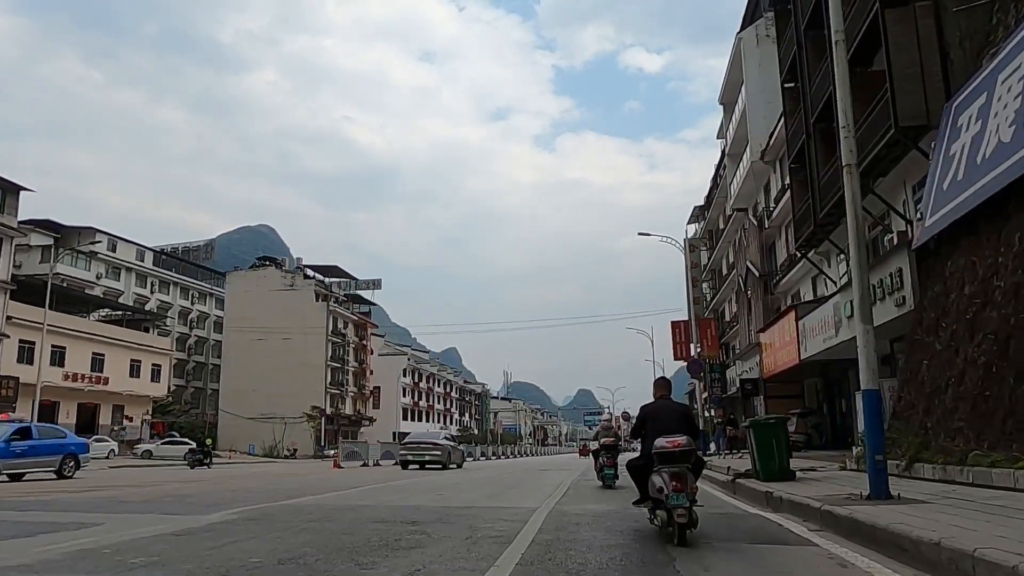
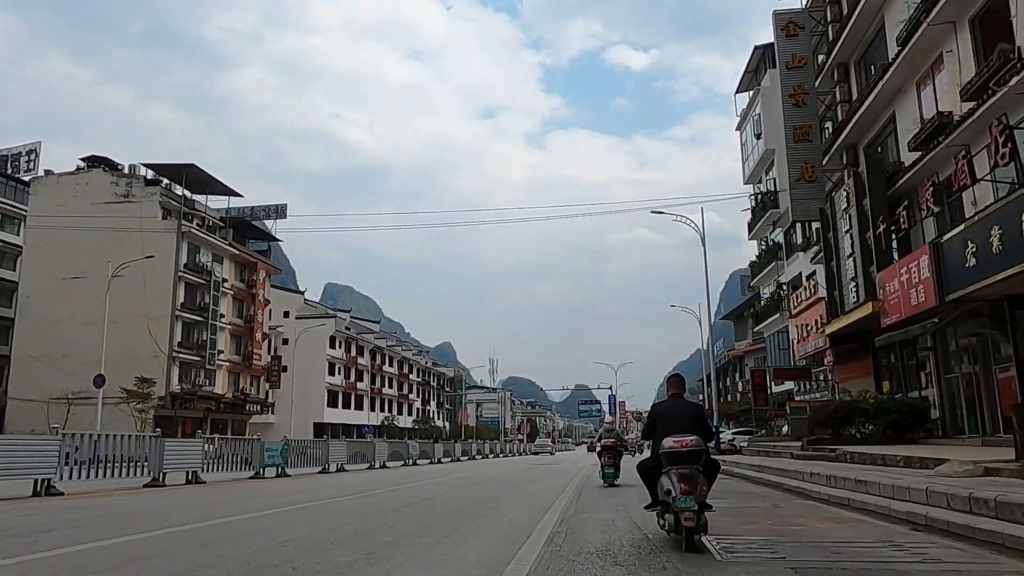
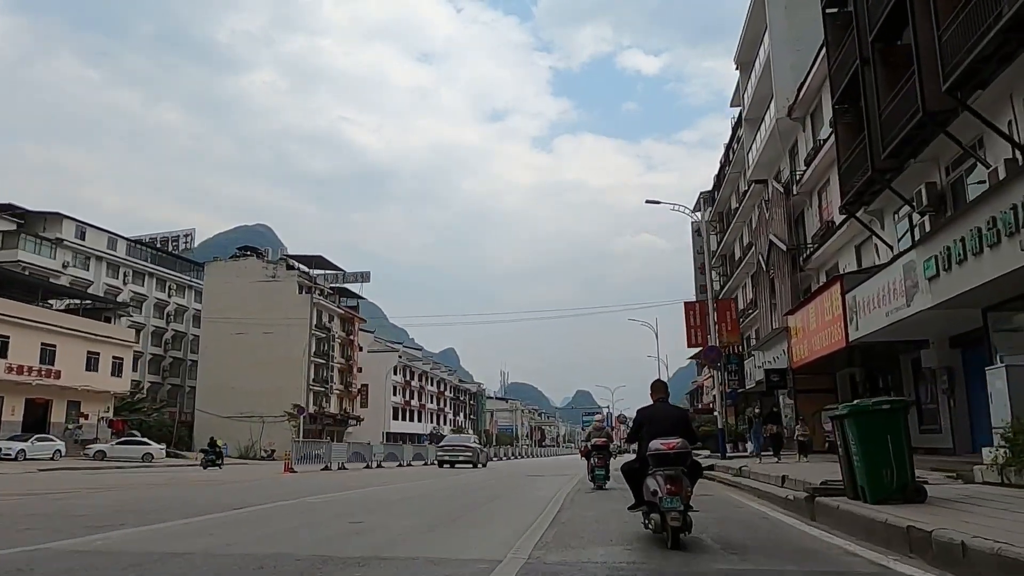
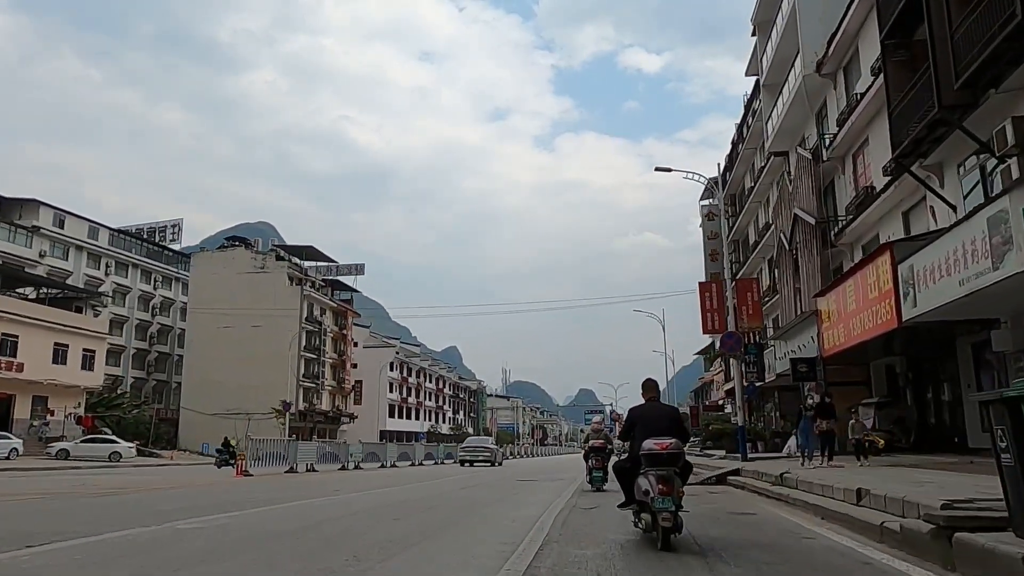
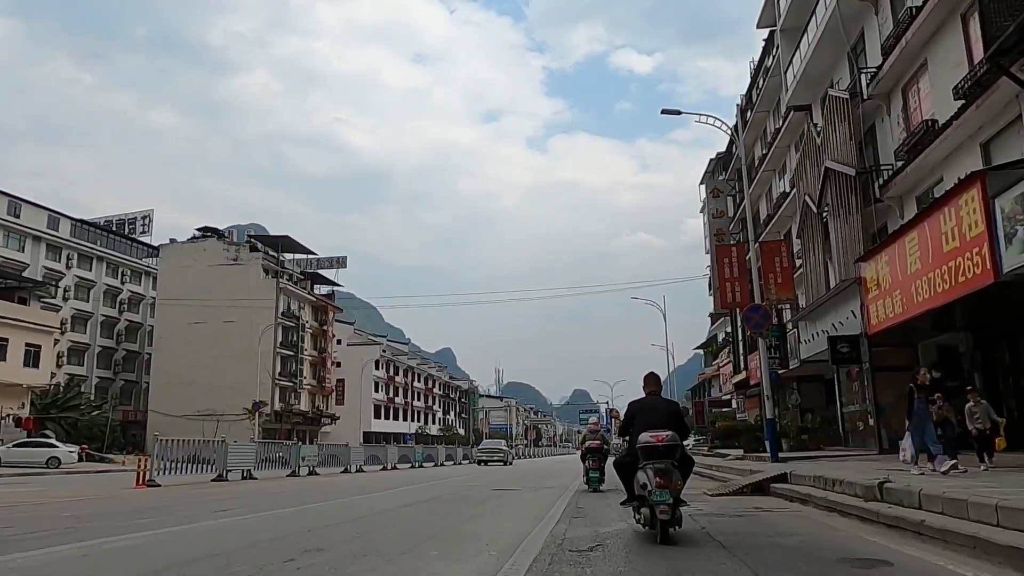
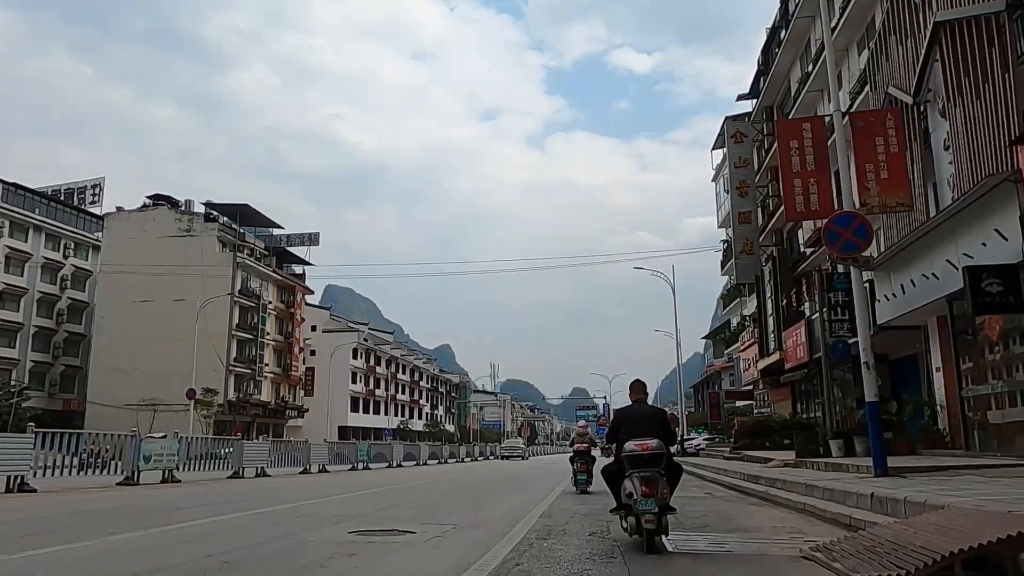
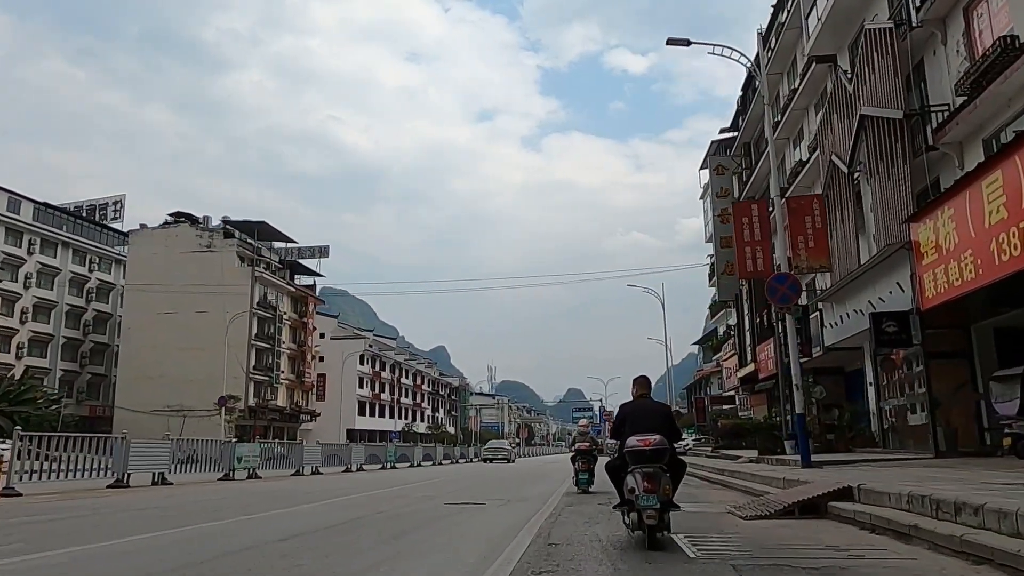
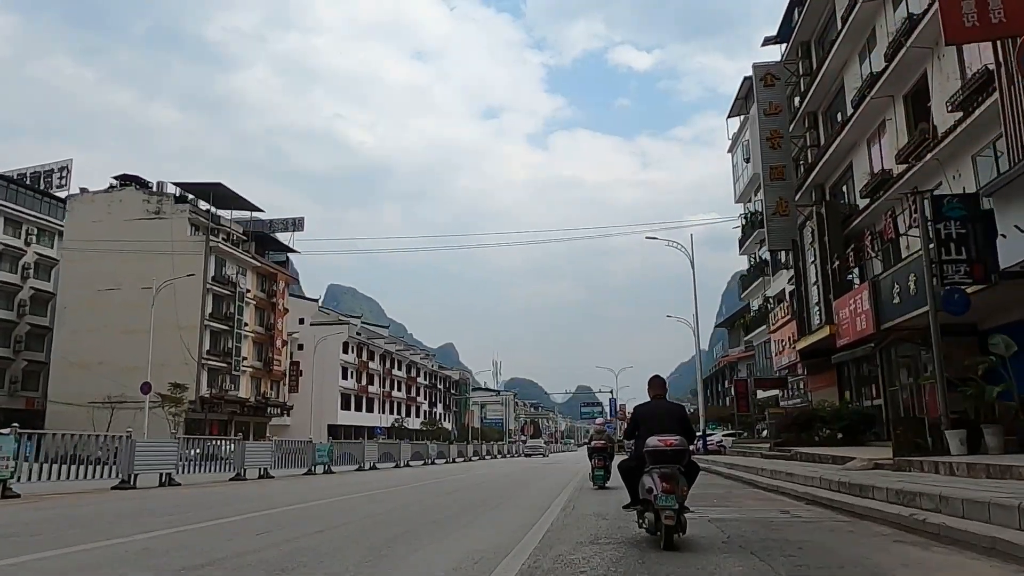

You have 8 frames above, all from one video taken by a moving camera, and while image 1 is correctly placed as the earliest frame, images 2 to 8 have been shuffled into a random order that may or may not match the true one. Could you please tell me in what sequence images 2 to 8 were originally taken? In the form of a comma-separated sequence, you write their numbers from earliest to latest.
3, 4, 5, 7, 6, 8, 2
